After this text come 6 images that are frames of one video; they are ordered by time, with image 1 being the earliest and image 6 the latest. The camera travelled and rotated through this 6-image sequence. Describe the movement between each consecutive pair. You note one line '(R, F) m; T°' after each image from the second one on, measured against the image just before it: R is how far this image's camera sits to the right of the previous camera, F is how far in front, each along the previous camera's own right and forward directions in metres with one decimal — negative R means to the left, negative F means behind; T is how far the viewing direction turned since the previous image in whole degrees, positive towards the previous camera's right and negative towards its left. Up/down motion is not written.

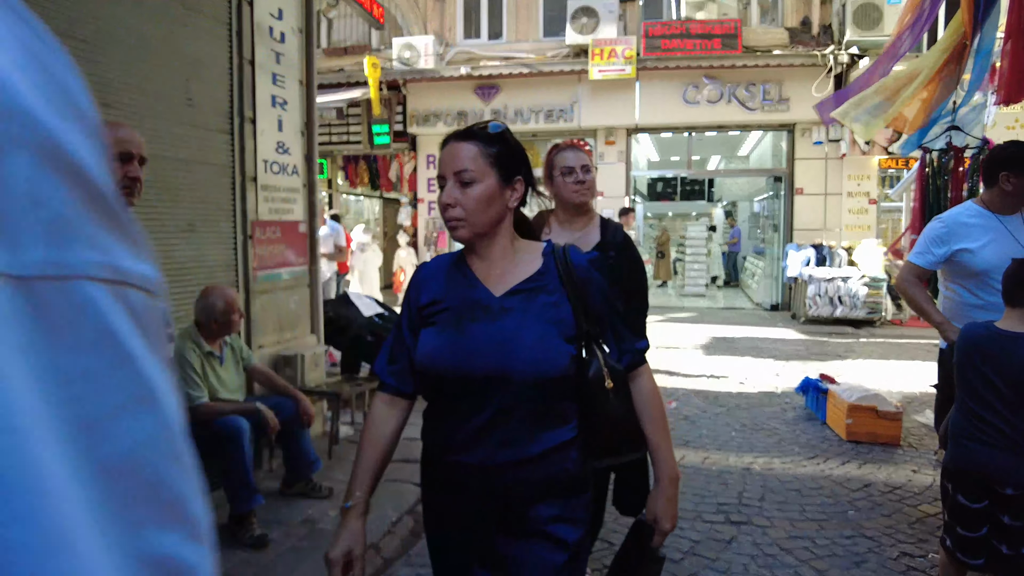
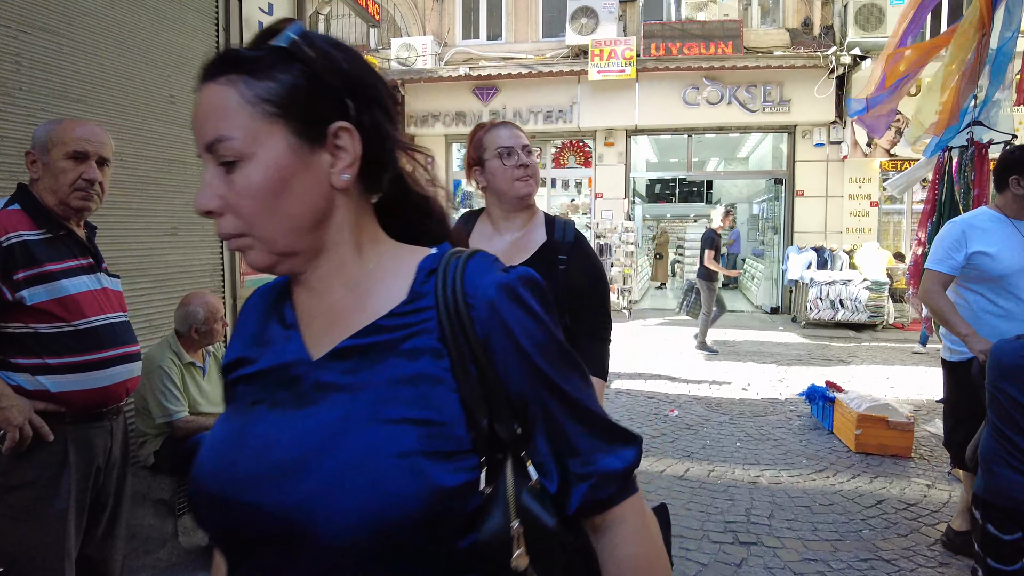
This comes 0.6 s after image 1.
(0.0, +0.1) m; 0°
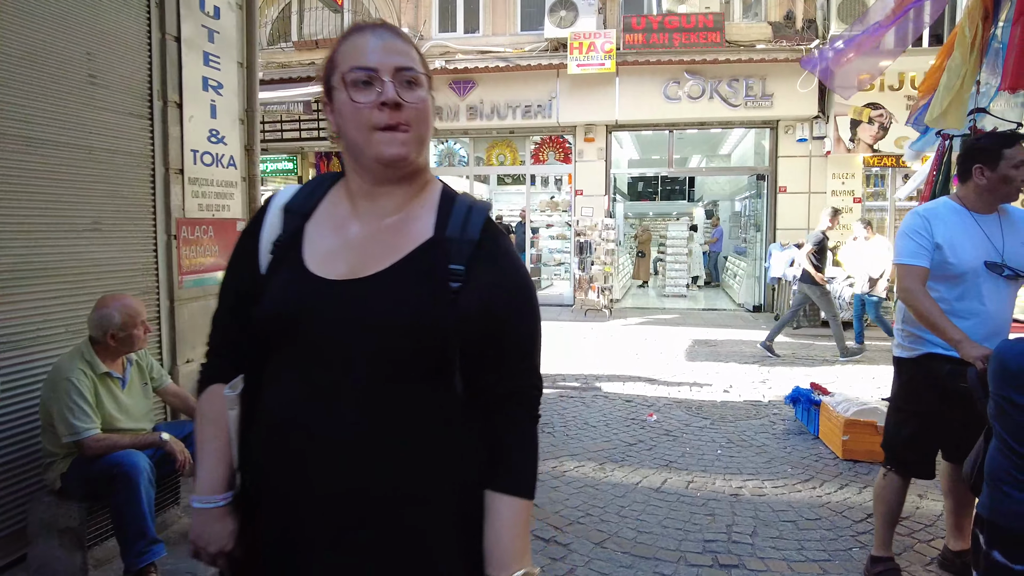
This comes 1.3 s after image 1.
(+0.1, +0.3) m; +1°
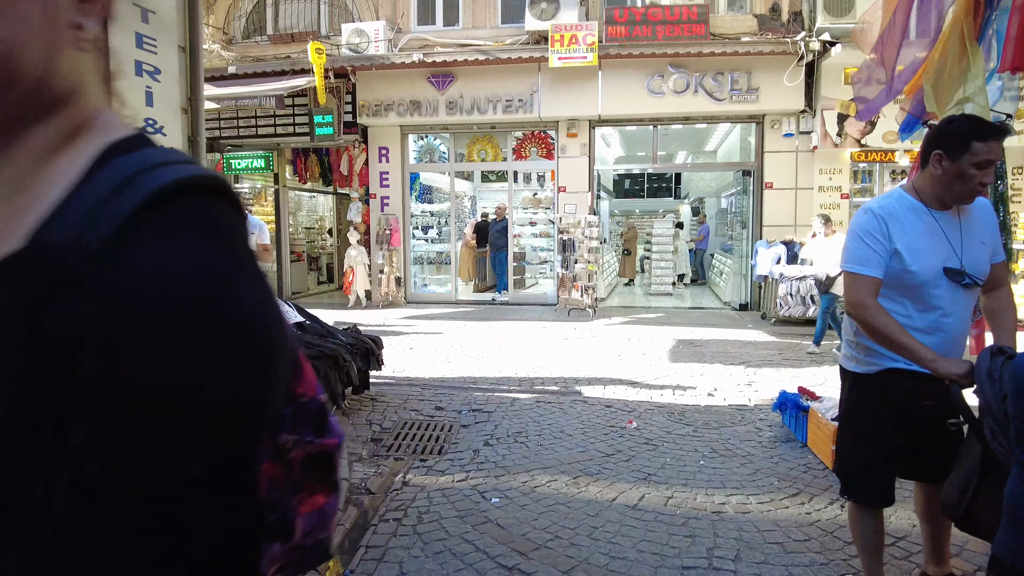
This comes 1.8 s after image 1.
(+0.1, +0.3) m; +1°
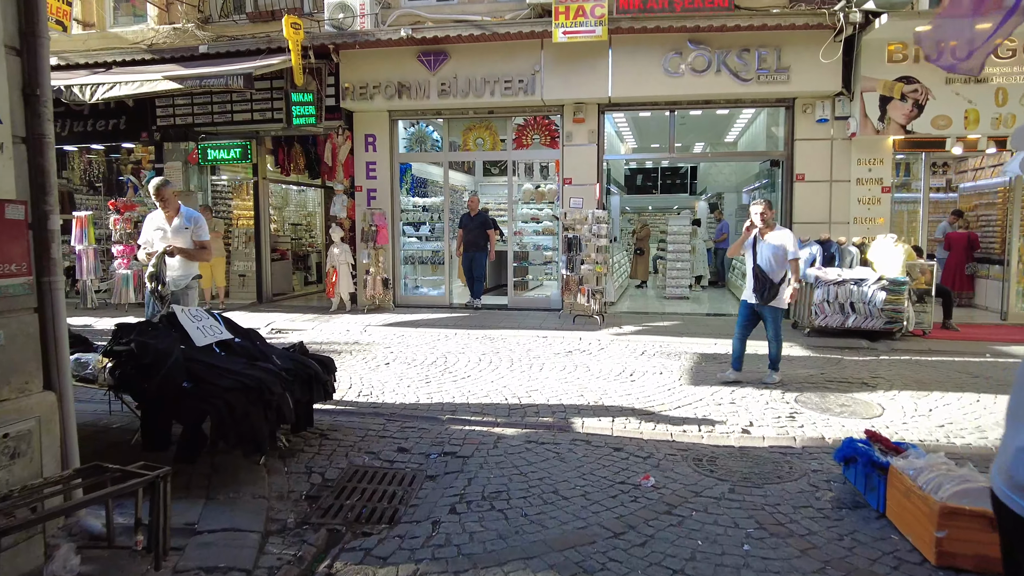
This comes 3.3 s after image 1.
(+0.2, +1.1) m; -1°
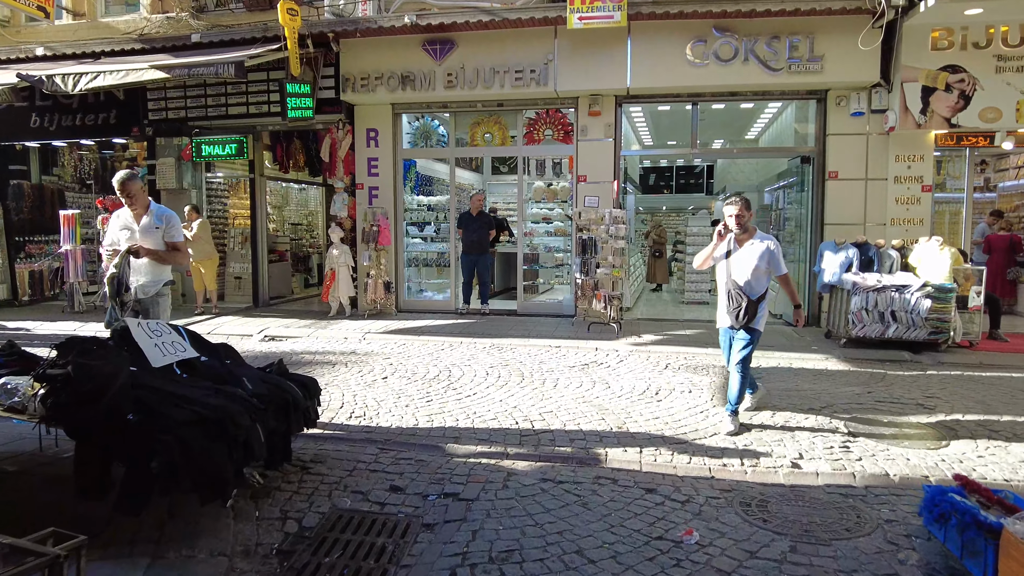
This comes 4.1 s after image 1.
(0.0, +0.6) m; -1°
